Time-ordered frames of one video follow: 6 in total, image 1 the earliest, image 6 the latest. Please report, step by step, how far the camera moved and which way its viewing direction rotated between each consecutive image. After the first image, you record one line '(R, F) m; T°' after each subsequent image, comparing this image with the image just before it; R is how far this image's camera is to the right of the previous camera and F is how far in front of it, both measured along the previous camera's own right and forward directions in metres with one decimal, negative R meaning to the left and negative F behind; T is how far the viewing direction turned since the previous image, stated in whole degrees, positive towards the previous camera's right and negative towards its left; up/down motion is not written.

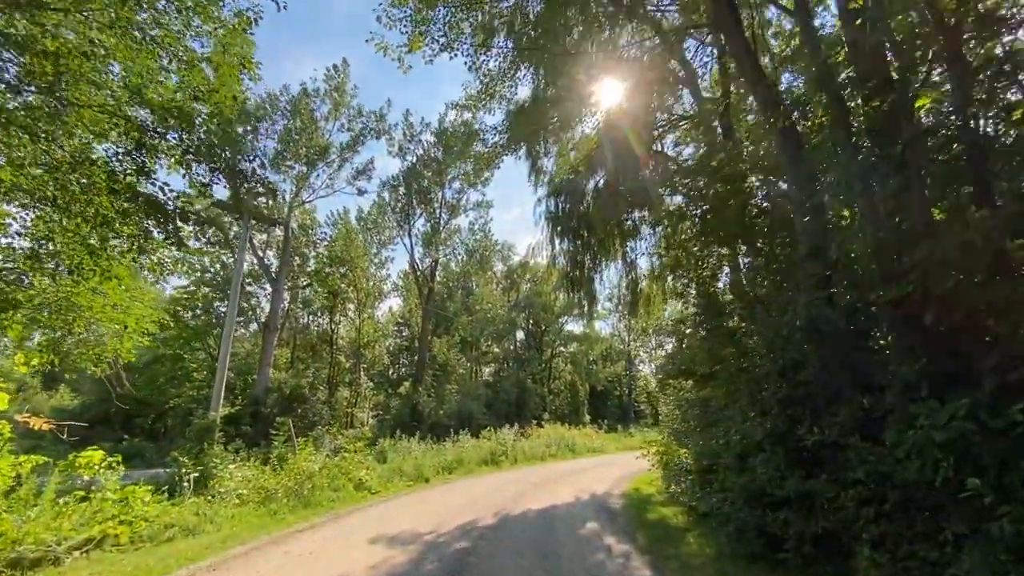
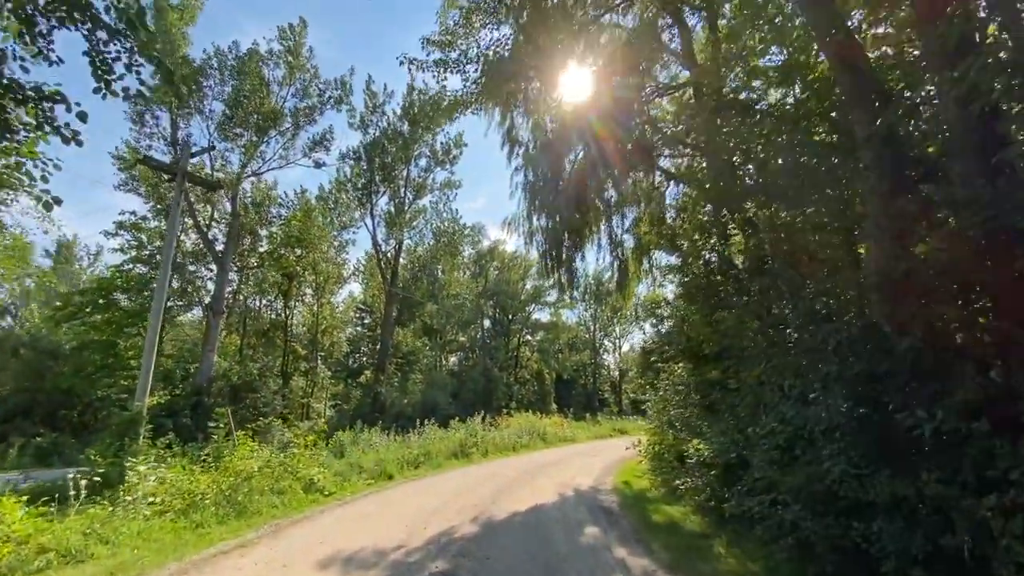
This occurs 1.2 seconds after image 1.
(-0.3, +1.4) m; +4°
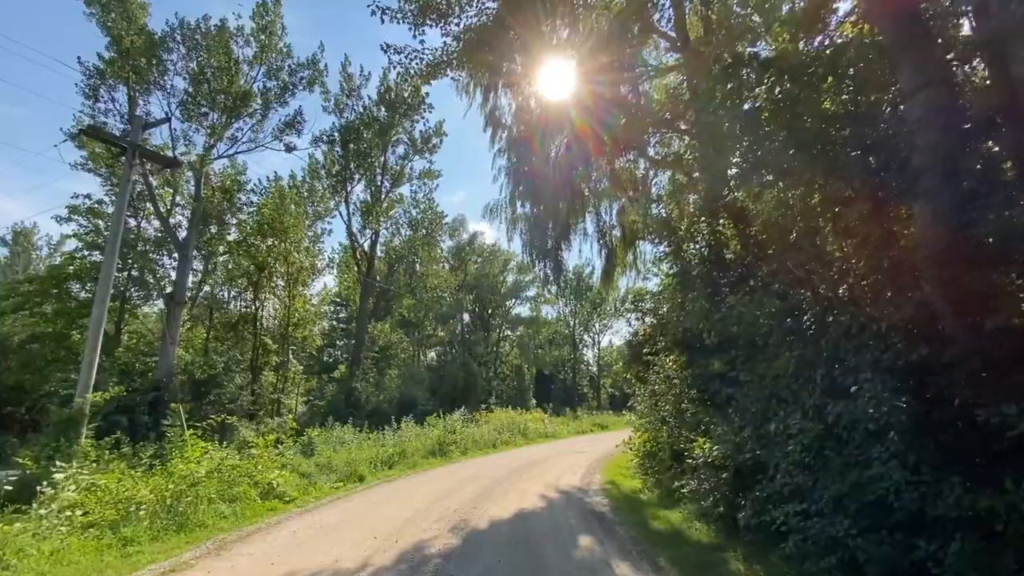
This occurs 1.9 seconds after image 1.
(-0.1, +0.8) m; +2°
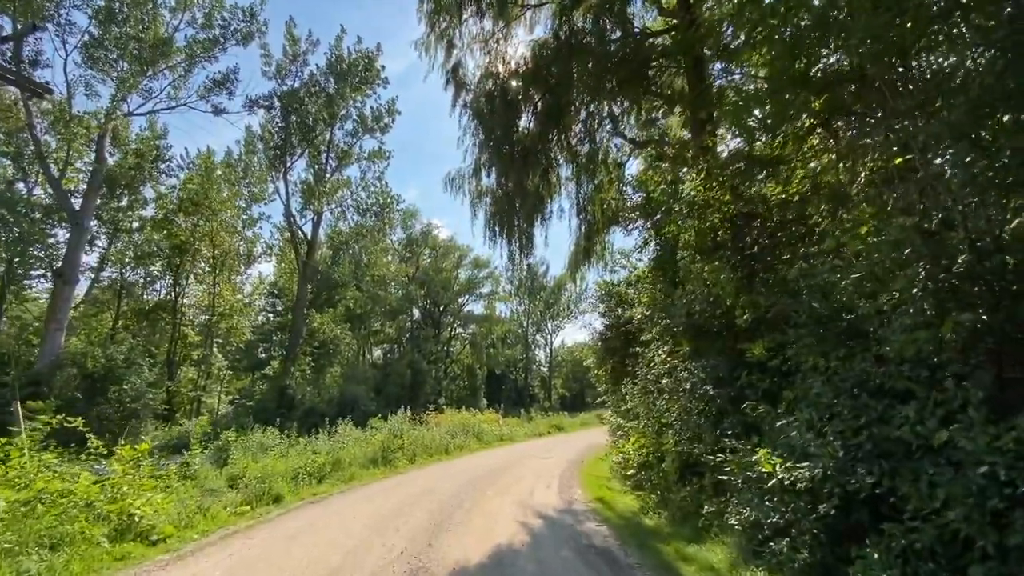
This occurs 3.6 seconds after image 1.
(-0.3, +2.0) m; +6°
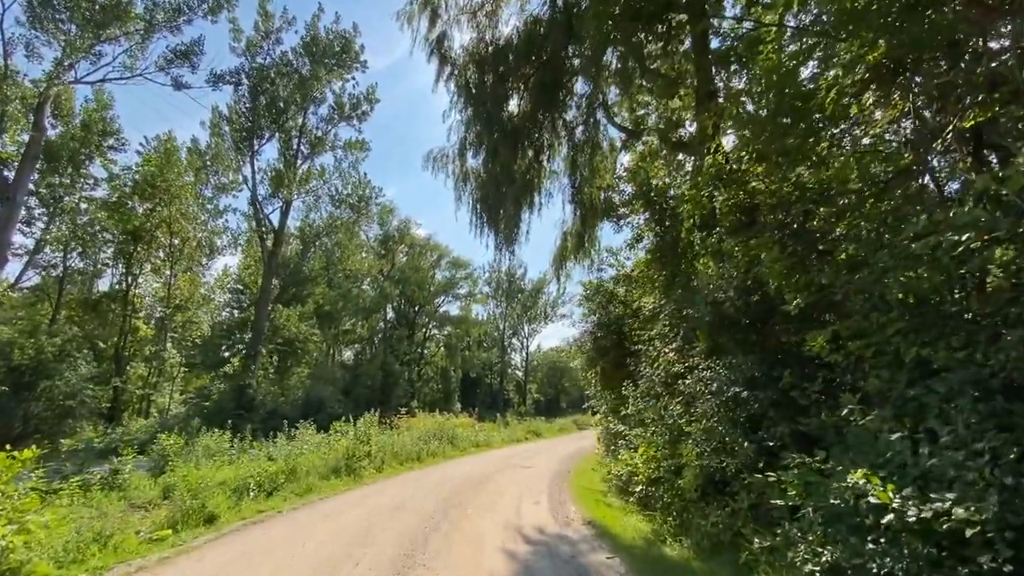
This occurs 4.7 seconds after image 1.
(-0.2, +1.2) m; +3°
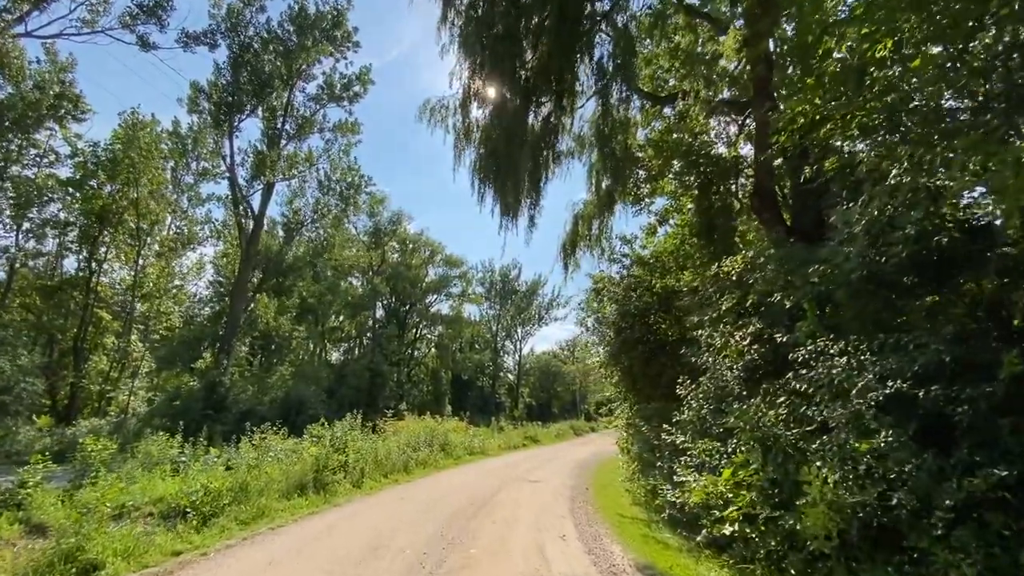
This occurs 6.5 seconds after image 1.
(-0.4, +2.0) m; +1°
